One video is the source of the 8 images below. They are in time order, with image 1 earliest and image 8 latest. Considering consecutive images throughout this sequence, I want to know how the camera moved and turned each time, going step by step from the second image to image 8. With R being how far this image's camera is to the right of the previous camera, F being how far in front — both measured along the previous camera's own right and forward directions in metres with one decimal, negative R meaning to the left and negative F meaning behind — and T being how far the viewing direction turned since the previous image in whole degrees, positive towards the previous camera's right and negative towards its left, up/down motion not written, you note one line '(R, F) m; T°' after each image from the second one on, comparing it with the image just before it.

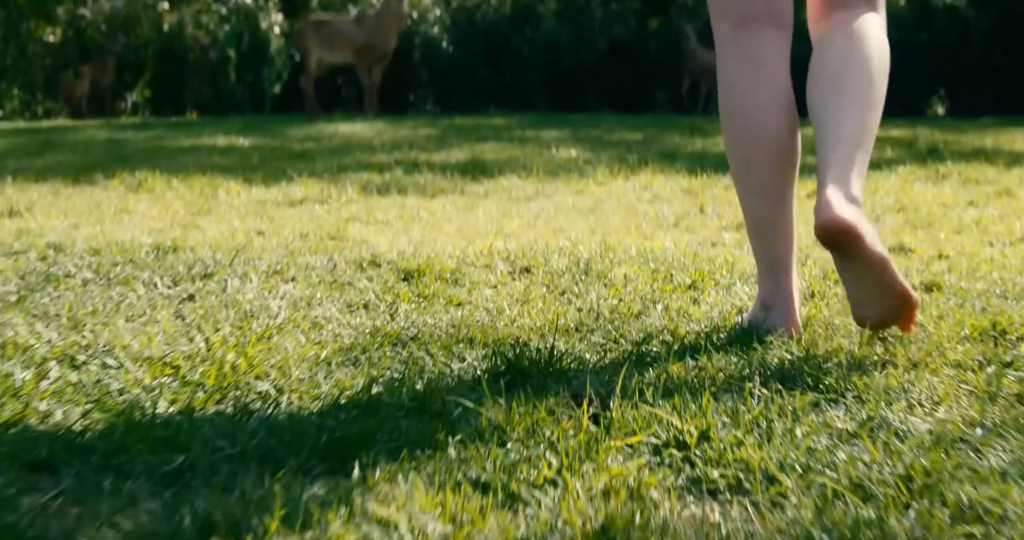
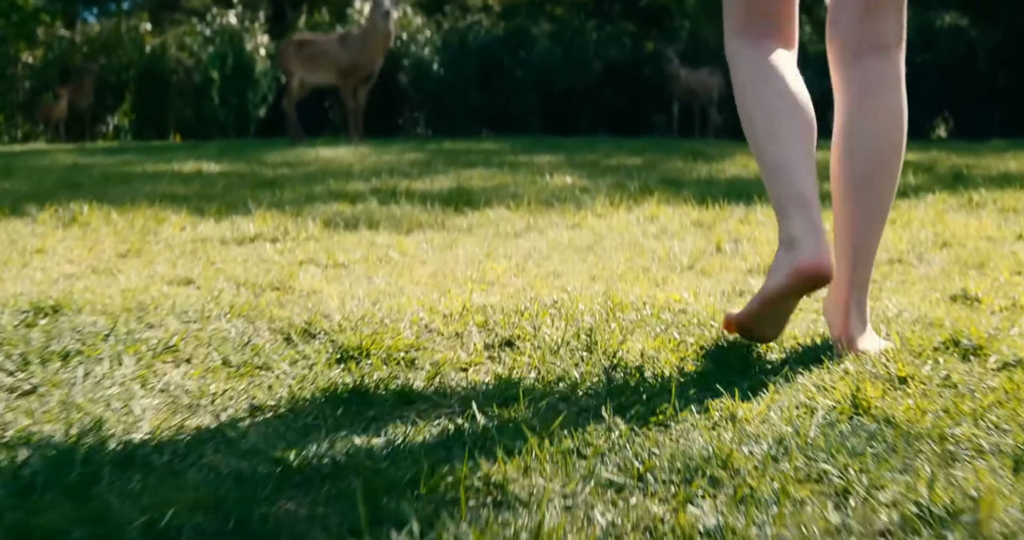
(0.0, +0.7) m; 0°
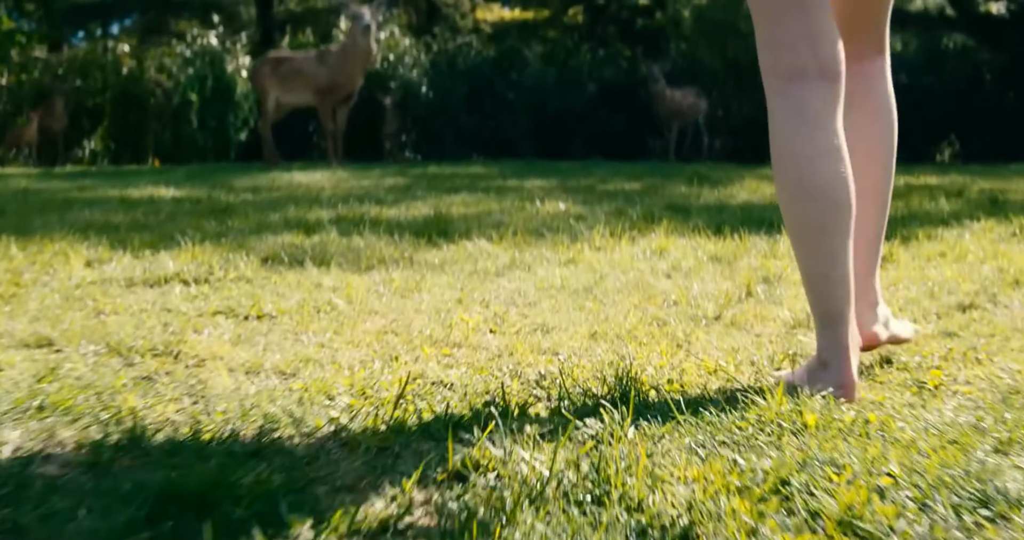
(0.0, +0.8) m; 0°
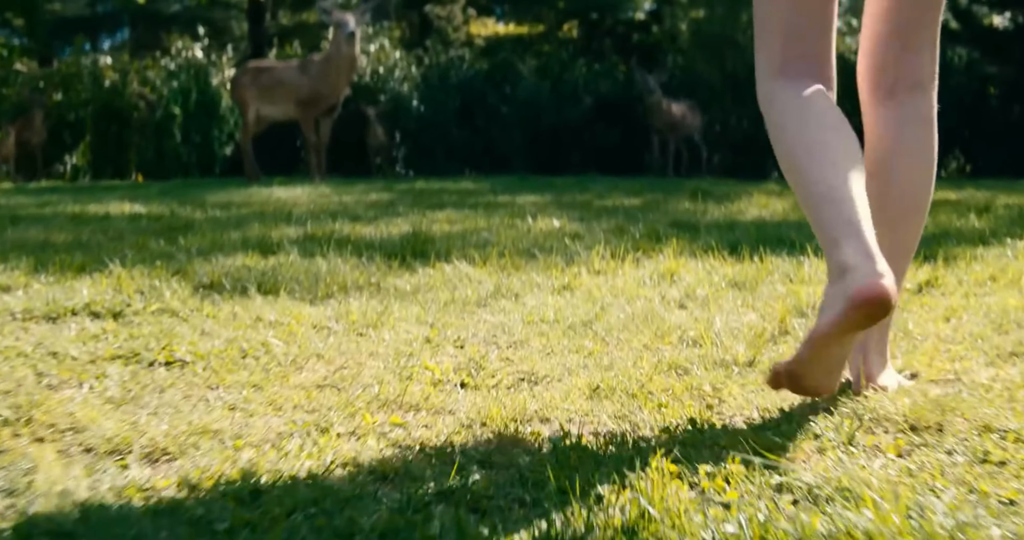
(0.0, +0.6) m; 0°
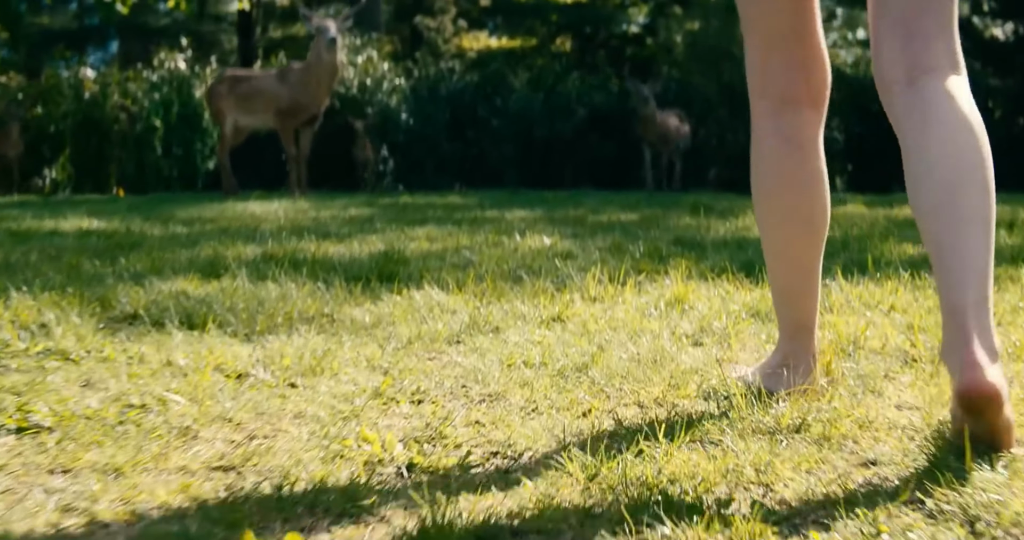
(0.0, +0.5) m; 0°
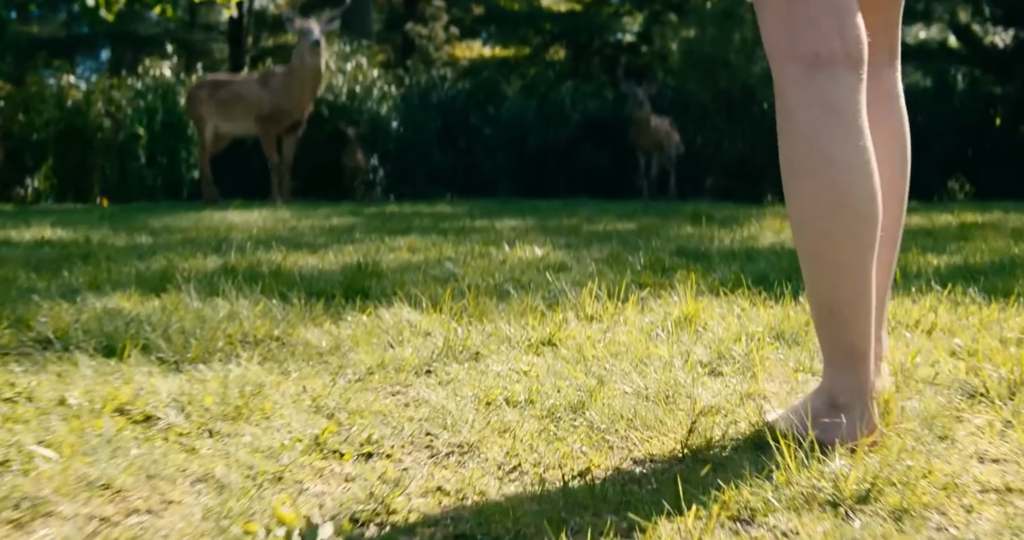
(0.0, +0.4) m; 0°
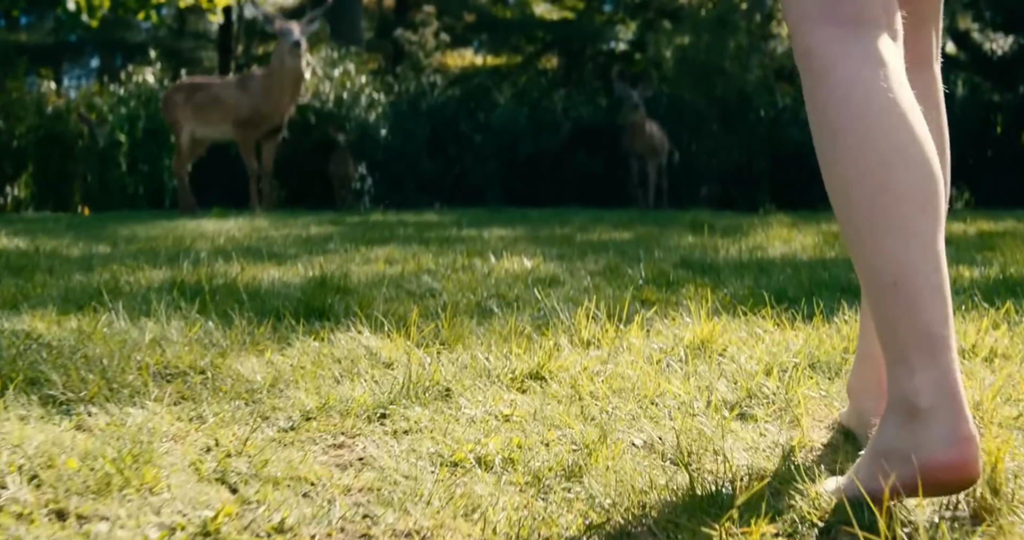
(0.0, +0.4) m; 0°
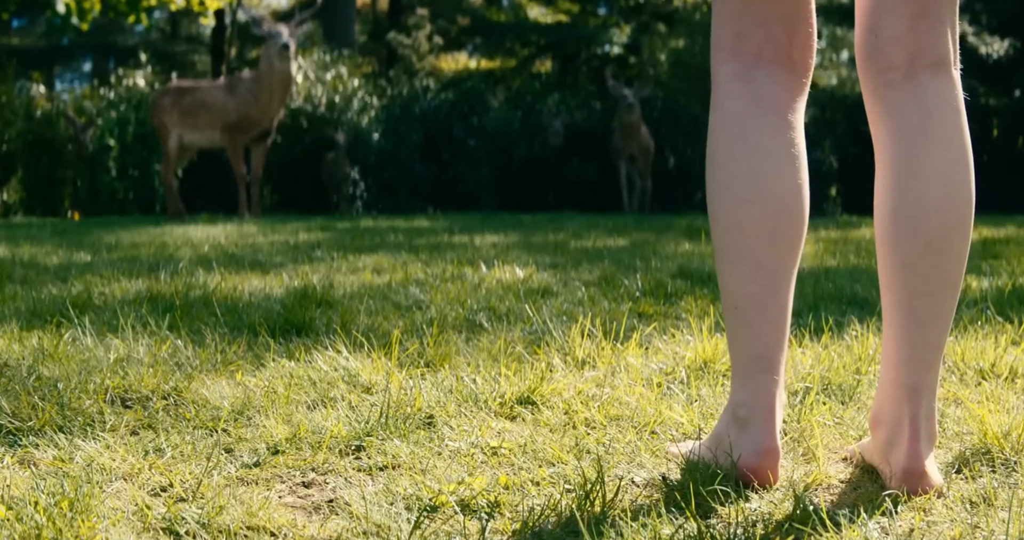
(0.0, +0.1) m; 0°
